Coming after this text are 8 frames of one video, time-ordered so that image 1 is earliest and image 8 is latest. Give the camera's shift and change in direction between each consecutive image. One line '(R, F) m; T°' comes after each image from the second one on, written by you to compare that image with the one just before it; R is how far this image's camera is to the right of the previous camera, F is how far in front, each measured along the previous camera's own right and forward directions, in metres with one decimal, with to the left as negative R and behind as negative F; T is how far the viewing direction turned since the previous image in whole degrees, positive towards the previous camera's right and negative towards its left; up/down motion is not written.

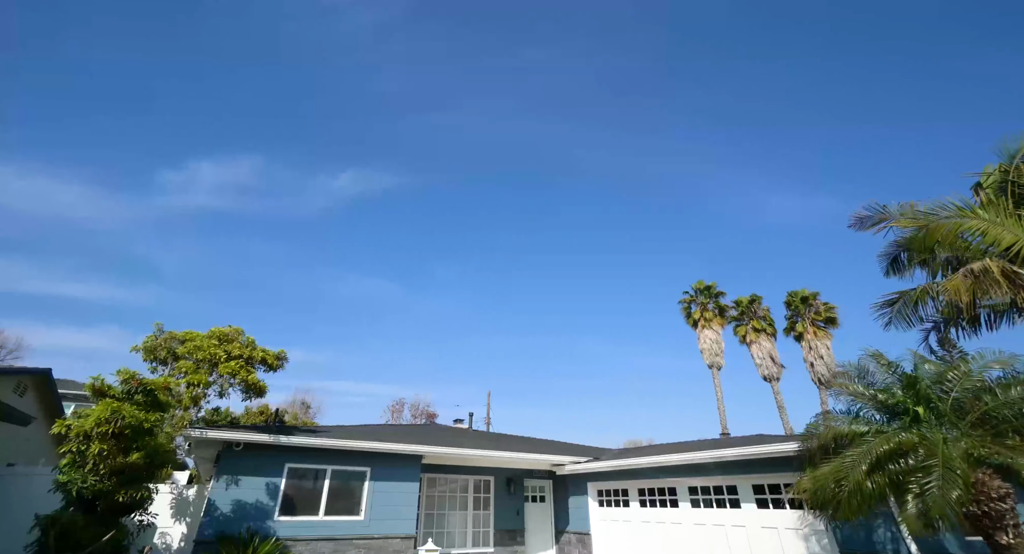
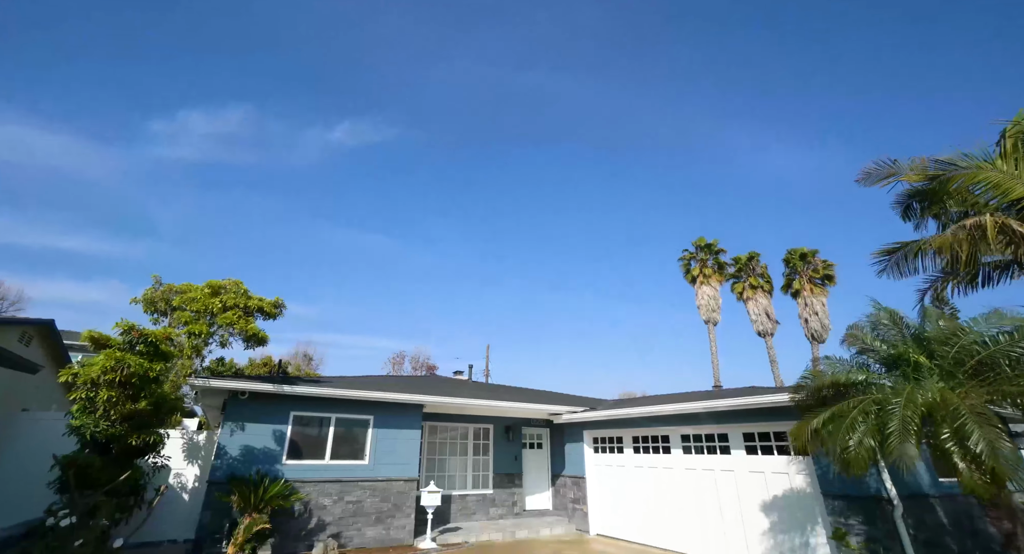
(+0.2, -0.1) m; -1°
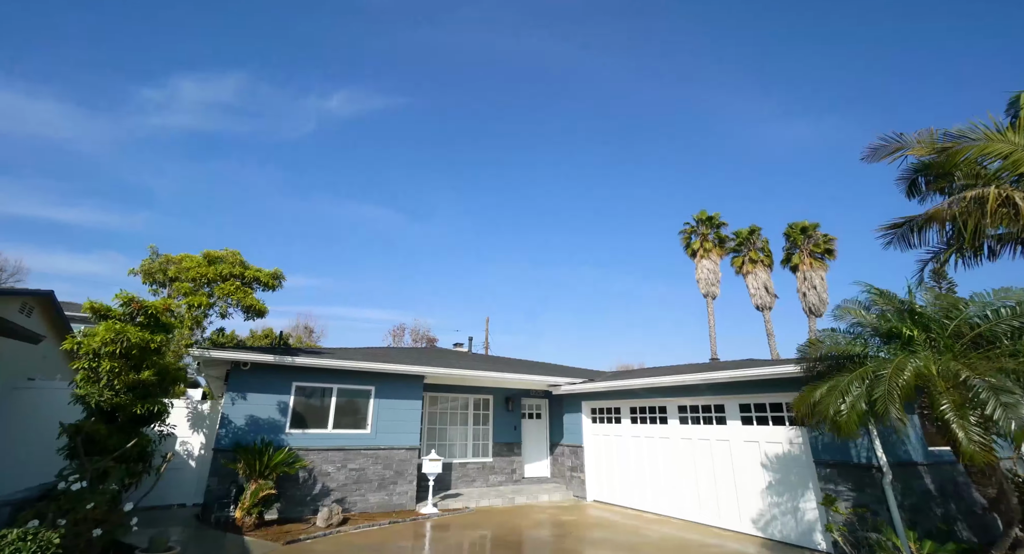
(0.0, 0.0) m; 0°
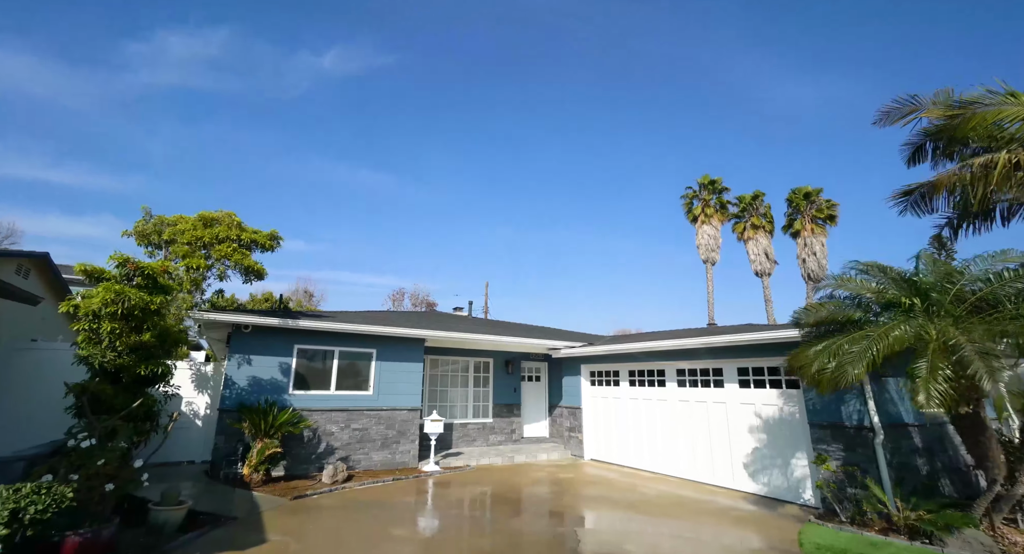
(0.0, 0.0) m; 0°
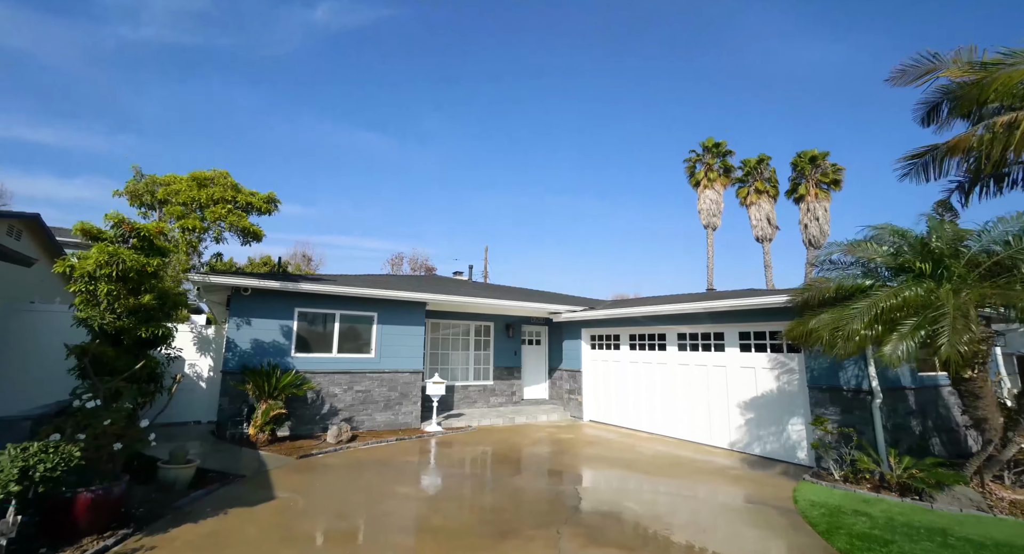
(-0.1, +0.1) m; 0°
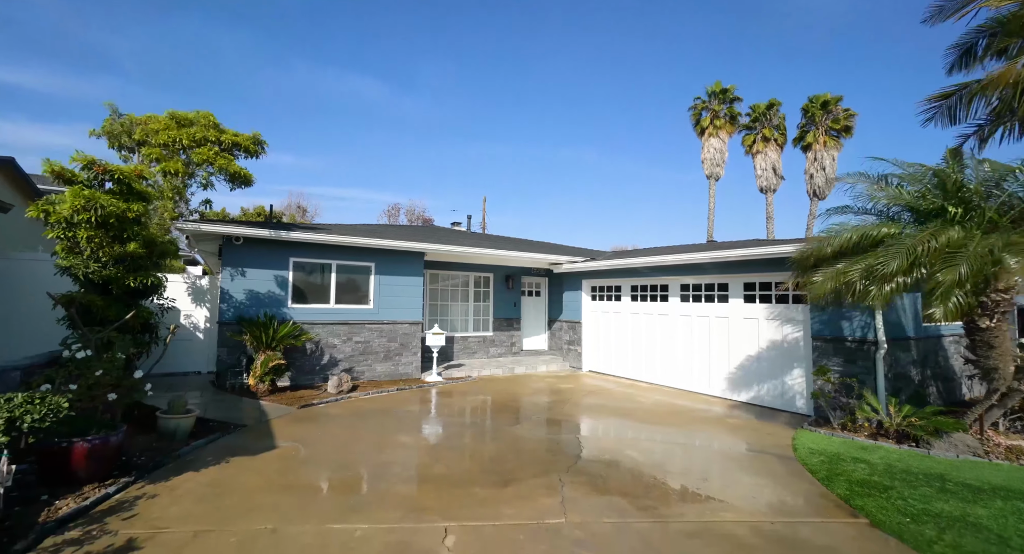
(0.0, +0.2) m; 0°
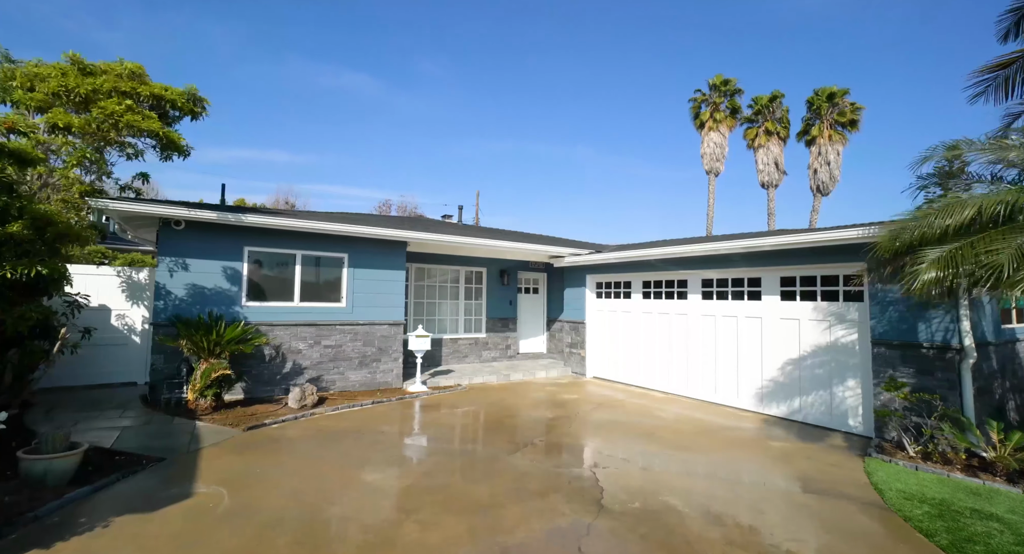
(0.0, +1.6) m; +1°
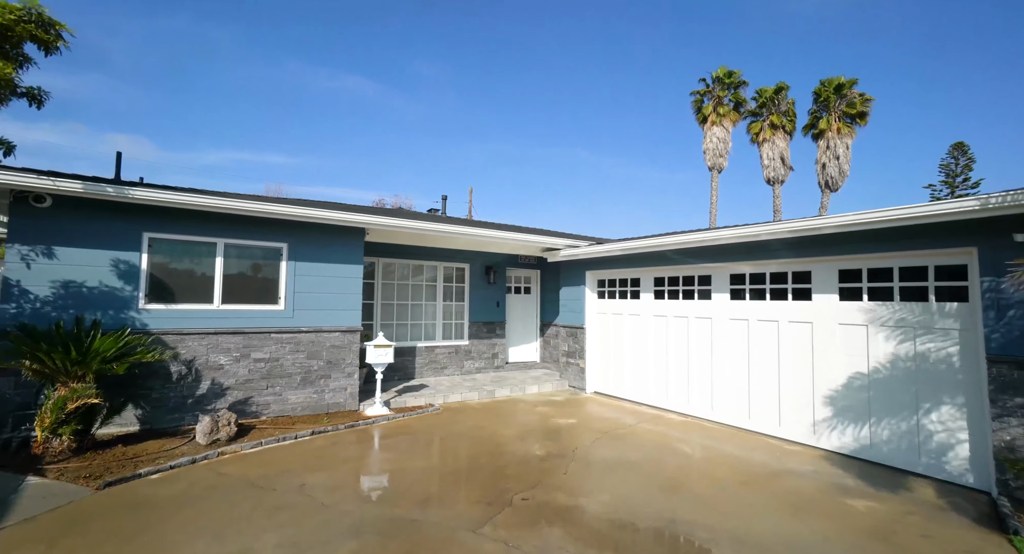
(+0.3, +2.1) m; 0°
